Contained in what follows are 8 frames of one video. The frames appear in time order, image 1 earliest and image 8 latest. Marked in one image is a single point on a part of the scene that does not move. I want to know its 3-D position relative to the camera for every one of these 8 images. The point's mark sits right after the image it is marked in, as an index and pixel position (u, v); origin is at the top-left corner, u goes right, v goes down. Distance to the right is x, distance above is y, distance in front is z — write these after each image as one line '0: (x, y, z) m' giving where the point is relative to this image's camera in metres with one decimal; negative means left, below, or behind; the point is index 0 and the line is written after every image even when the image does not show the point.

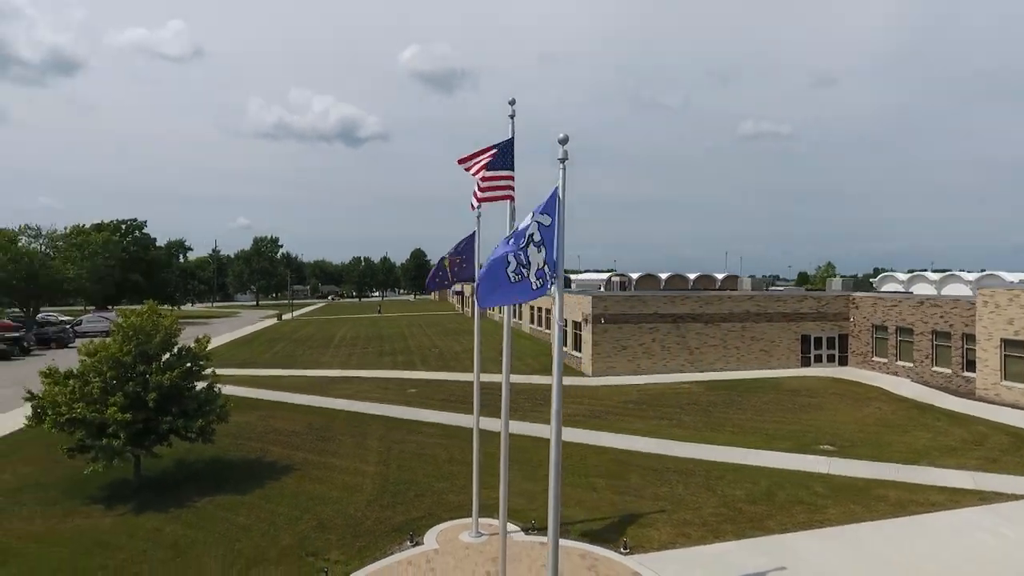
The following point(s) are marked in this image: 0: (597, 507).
0: (+1.8, -4.6, +13.4) m
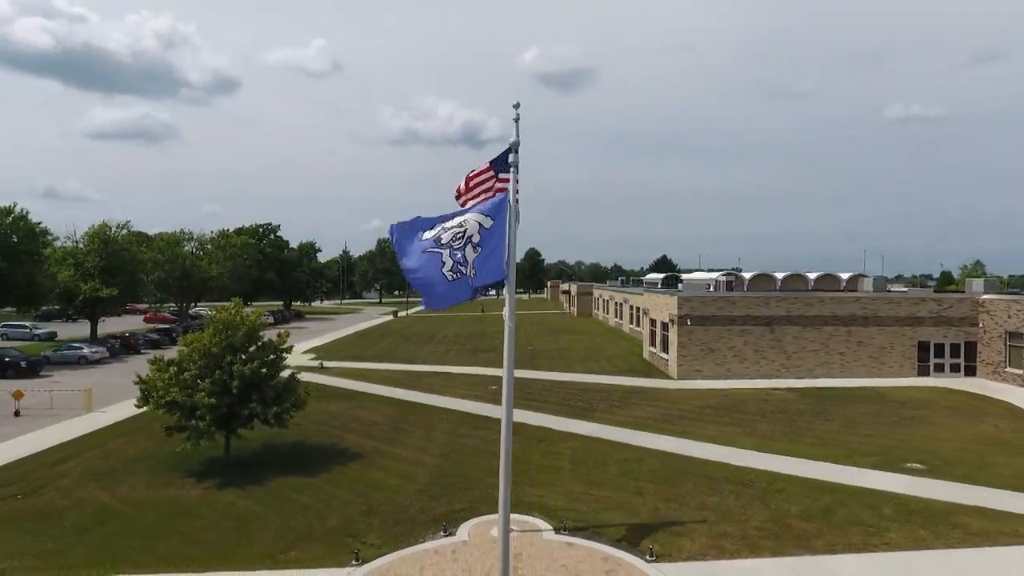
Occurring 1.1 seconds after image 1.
0: (+2.6, -4.6, +13.2) m
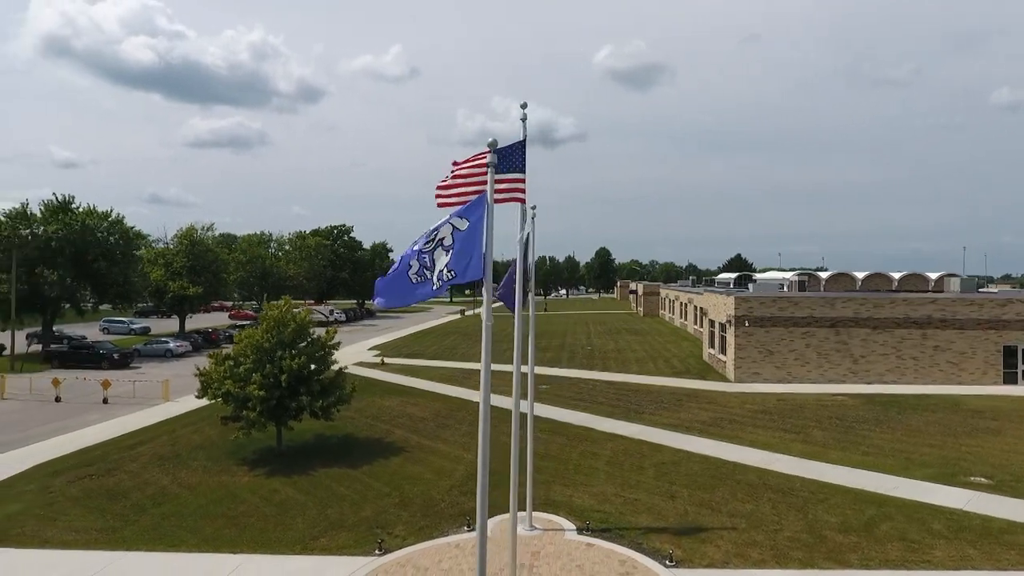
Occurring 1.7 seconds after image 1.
0: (+3.1, -4.6, +12.9) m
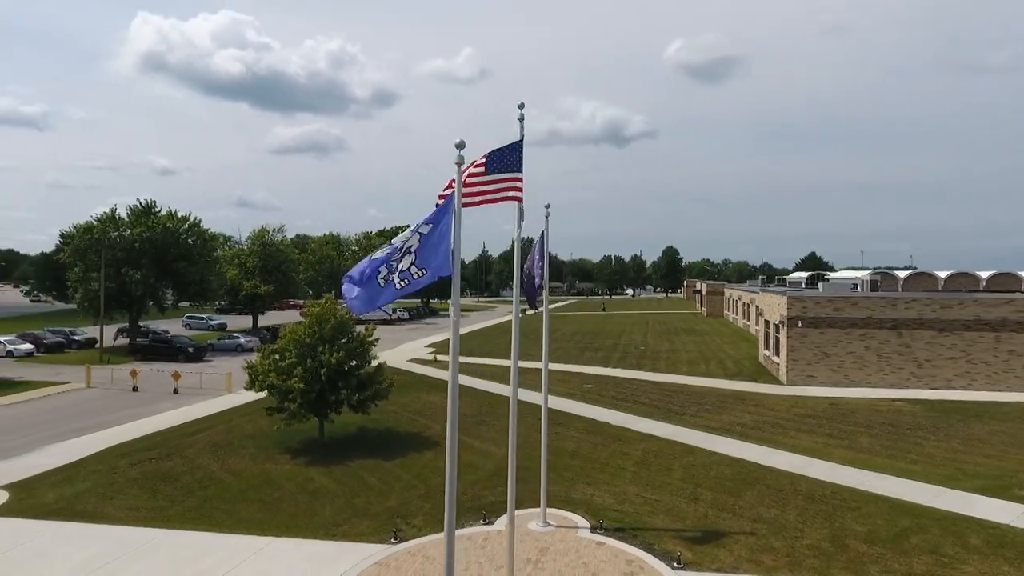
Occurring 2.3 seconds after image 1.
0: (+3.4, -4.6, +12.7) m
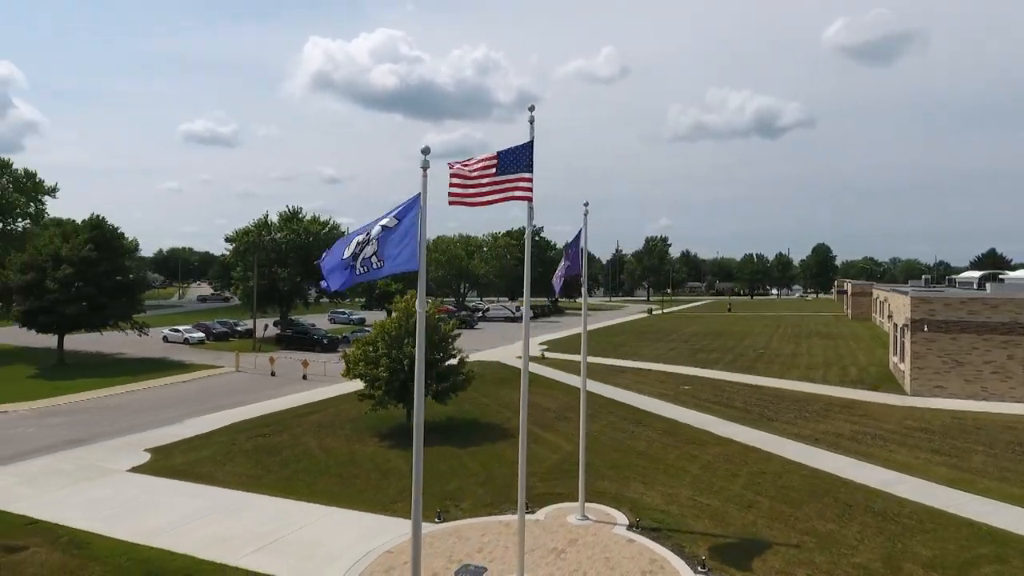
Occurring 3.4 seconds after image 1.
0: (+4.2, -4.5, +12.2) m
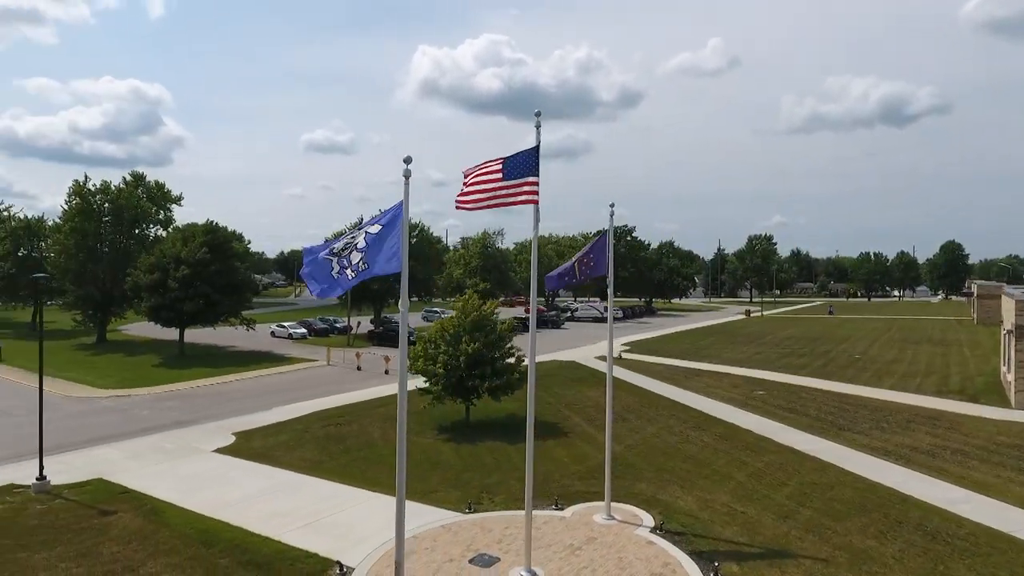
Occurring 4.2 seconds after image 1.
0: (+4.6, -4.6, +11.8) m
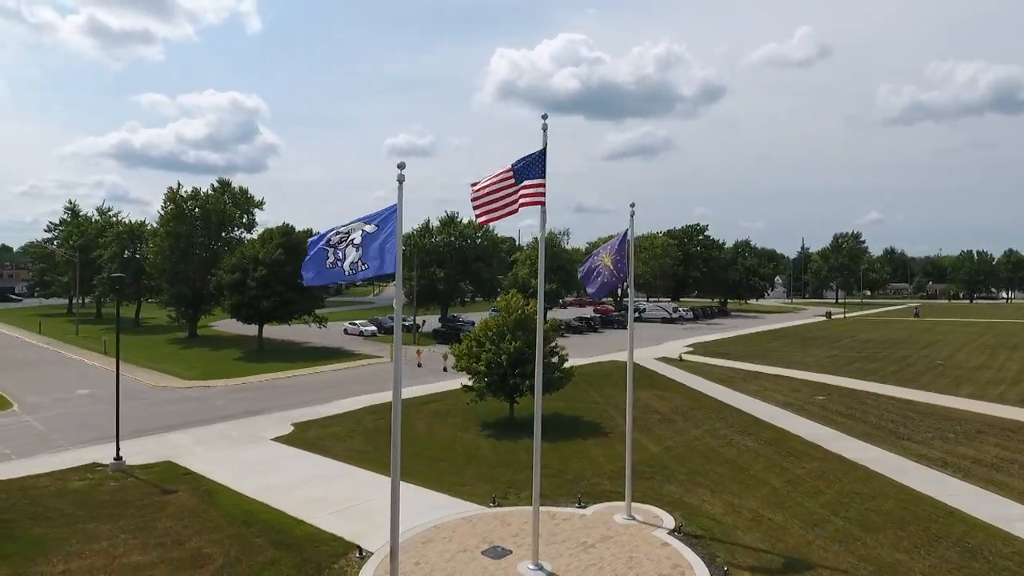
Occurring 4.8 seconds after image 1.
0: (+4.9, -4.6, +11.5) m
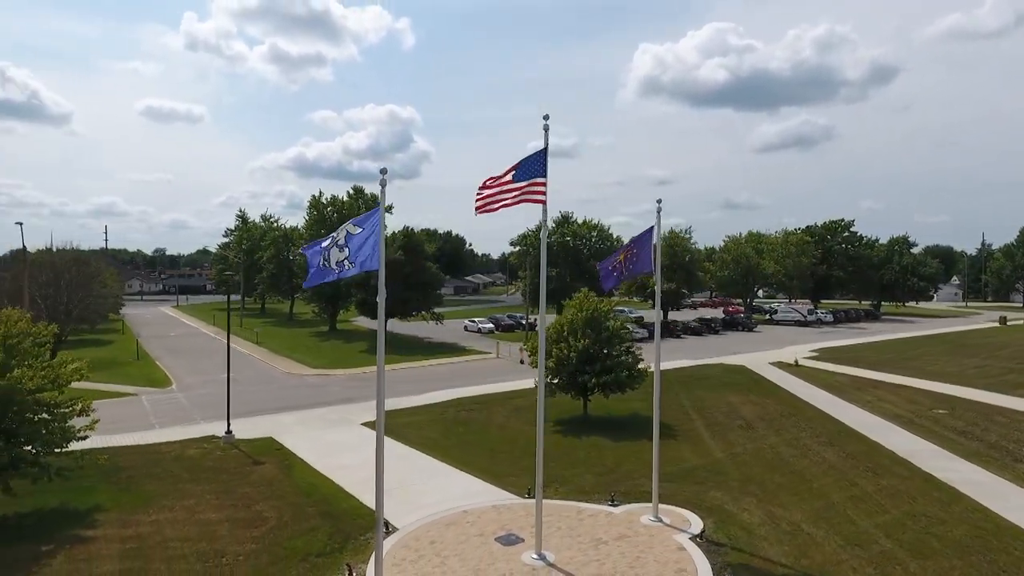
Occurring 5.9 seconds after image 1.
0: (+5.0, -4.5, +10.7) m
